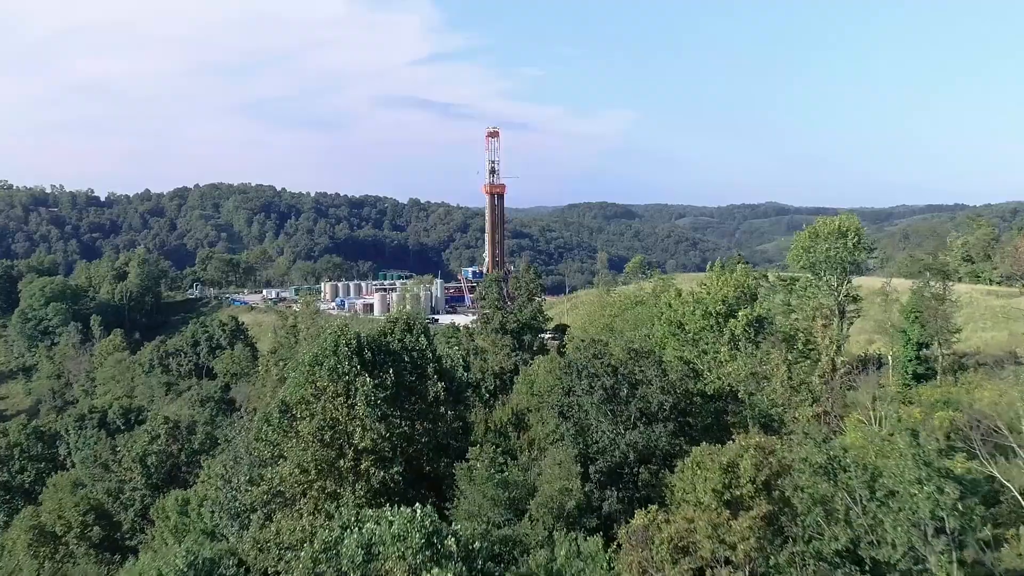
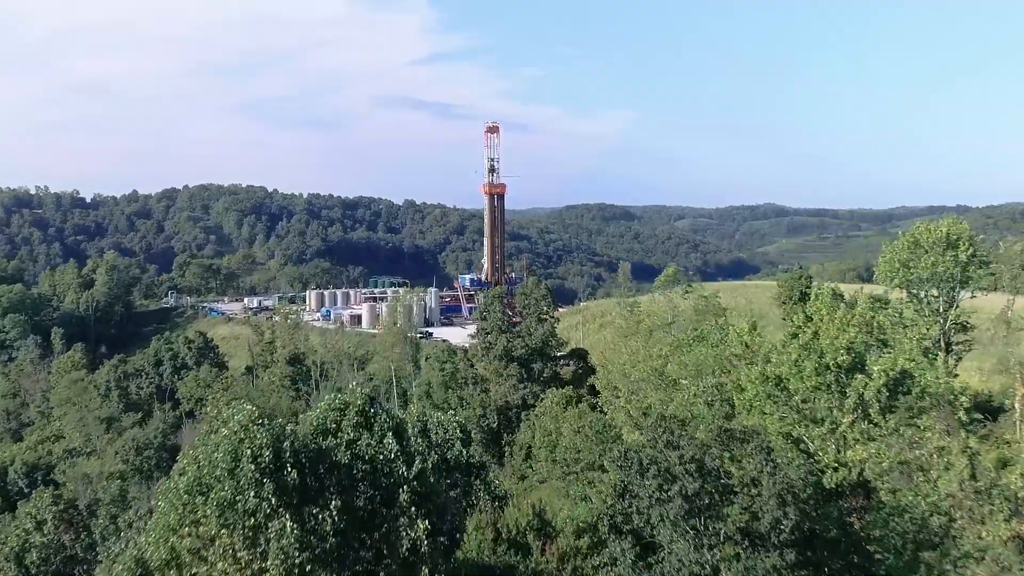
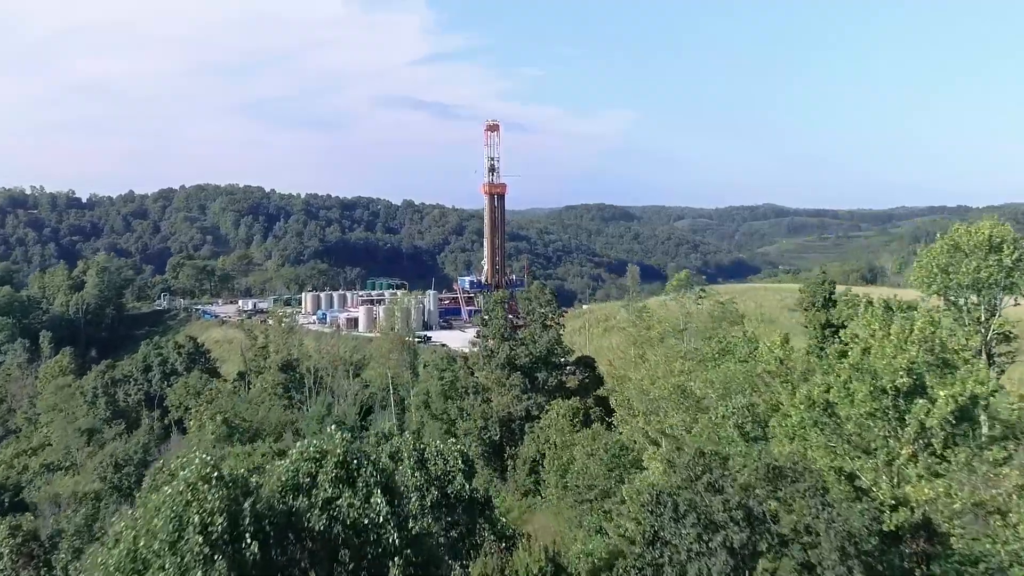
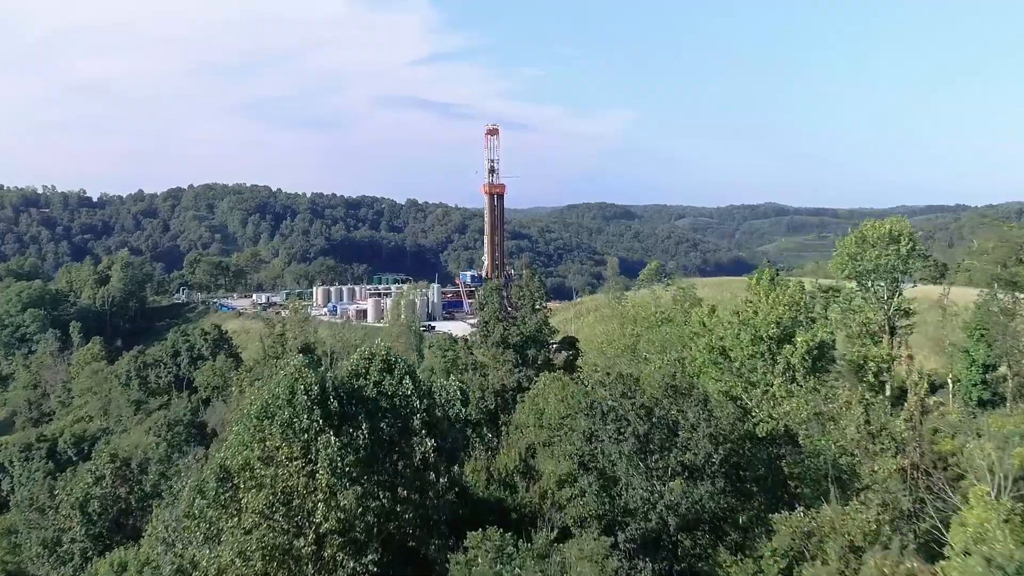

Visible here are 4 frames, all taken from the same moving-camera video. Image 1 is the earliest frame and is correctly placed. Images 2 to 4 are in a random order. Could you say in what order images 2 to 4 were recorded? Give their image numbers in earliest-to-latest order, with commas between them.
4, 2, 3
